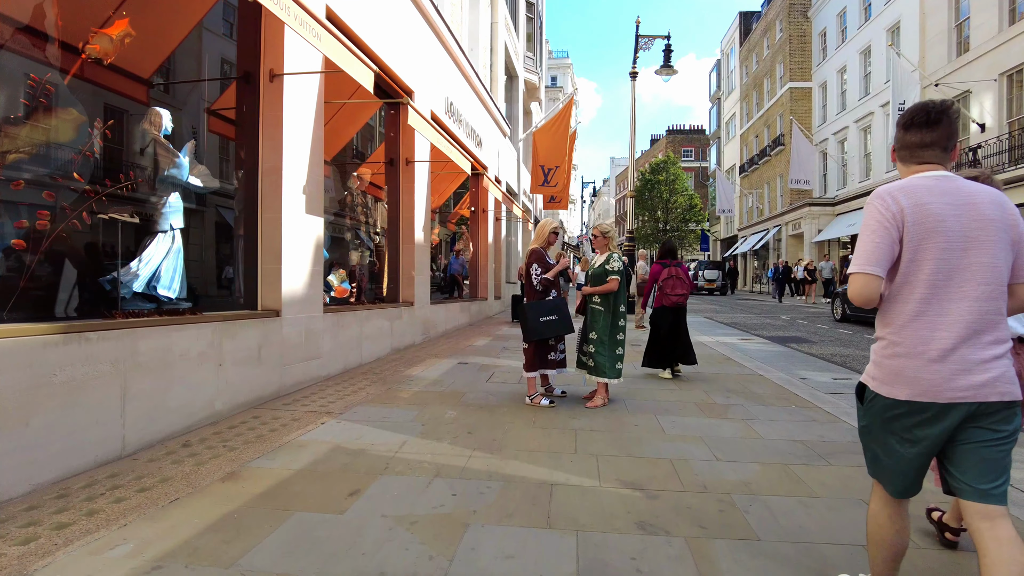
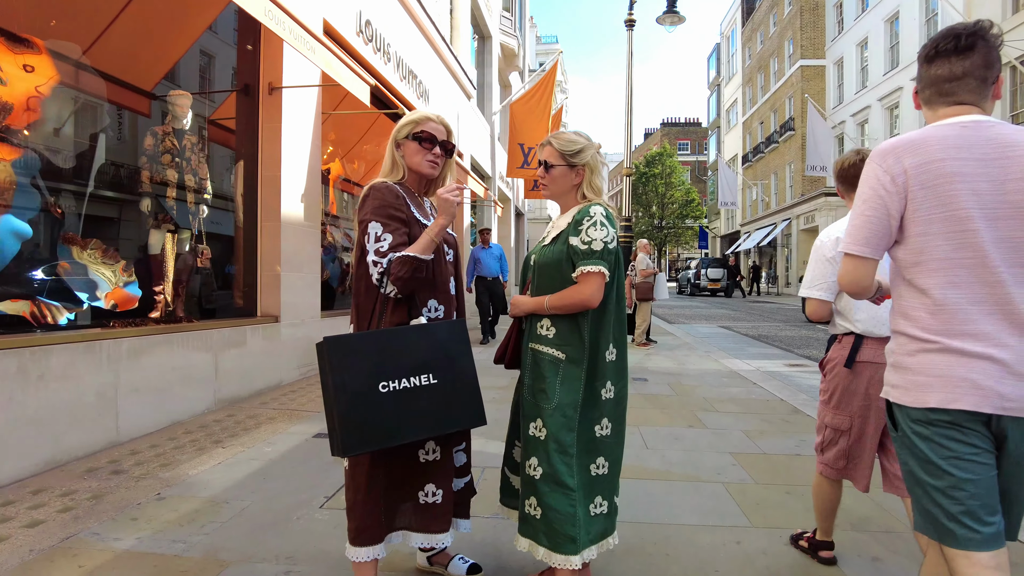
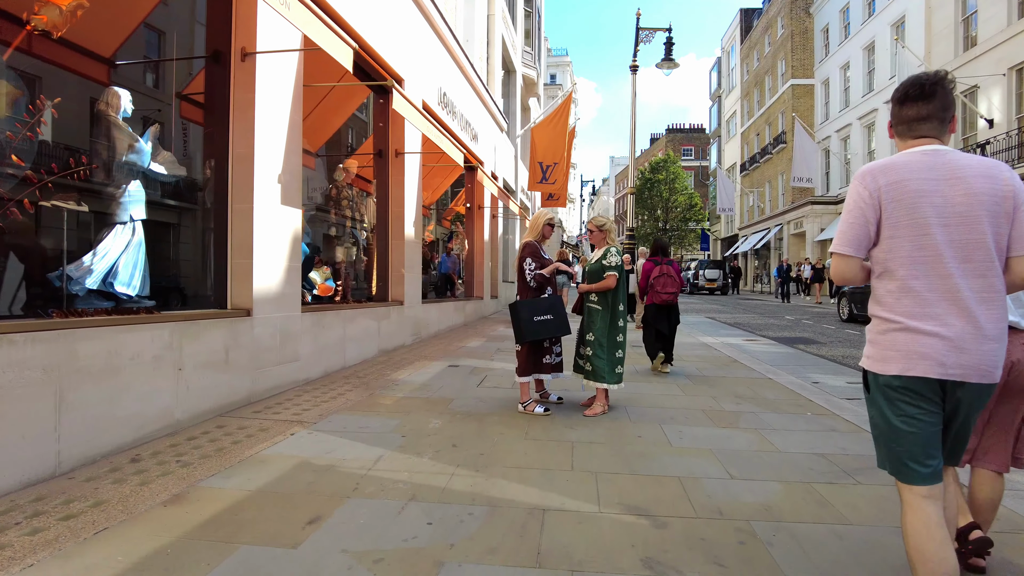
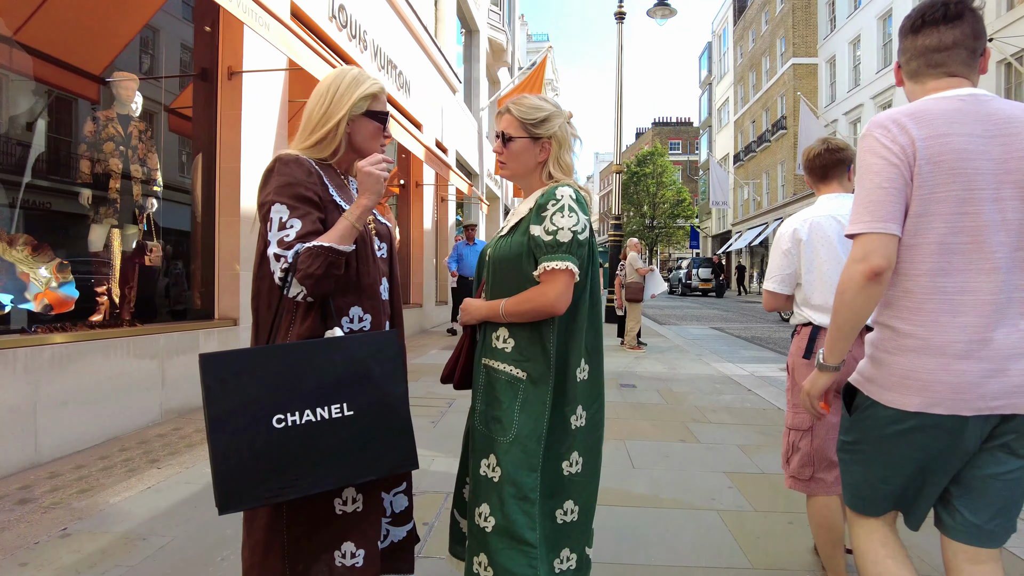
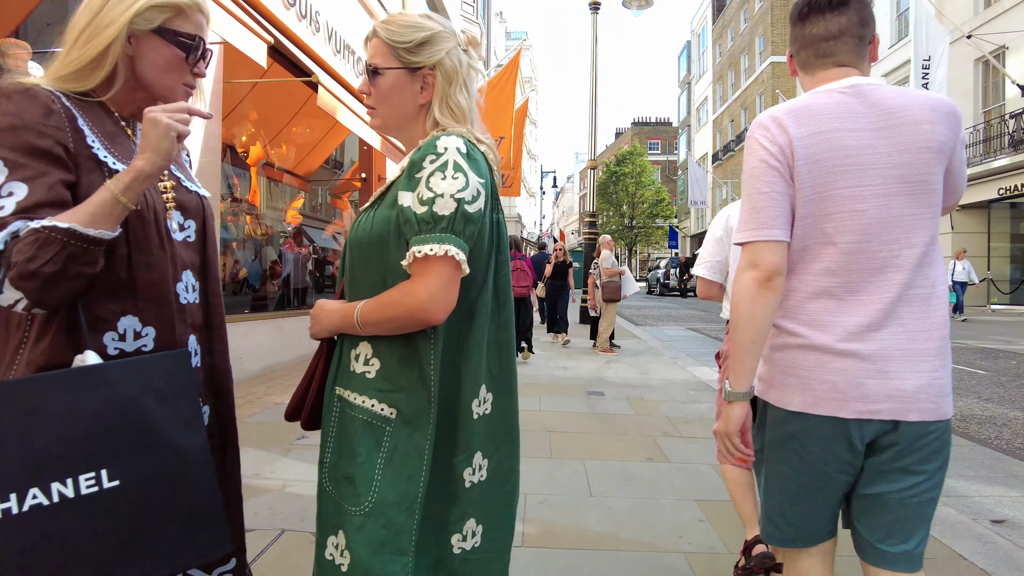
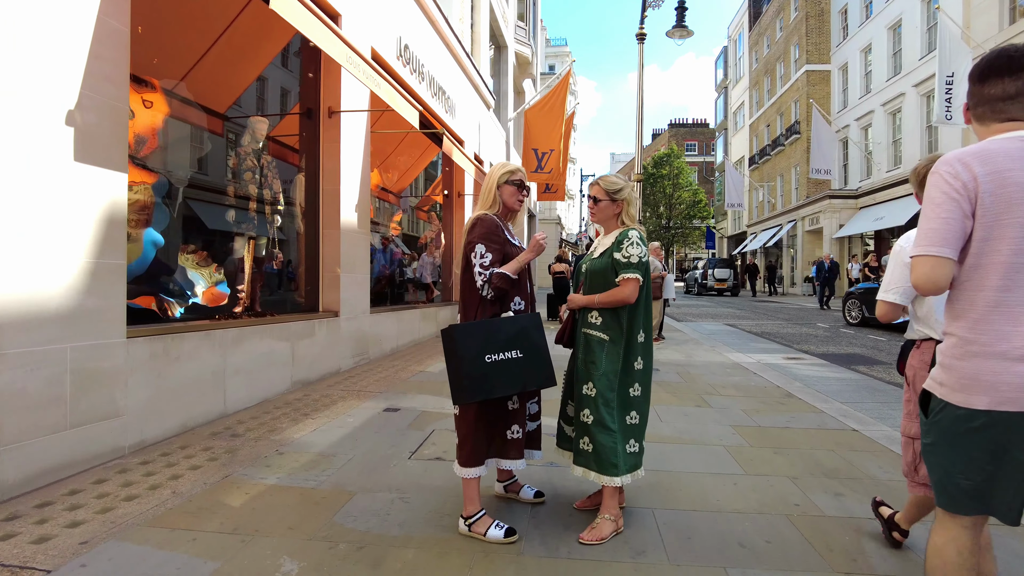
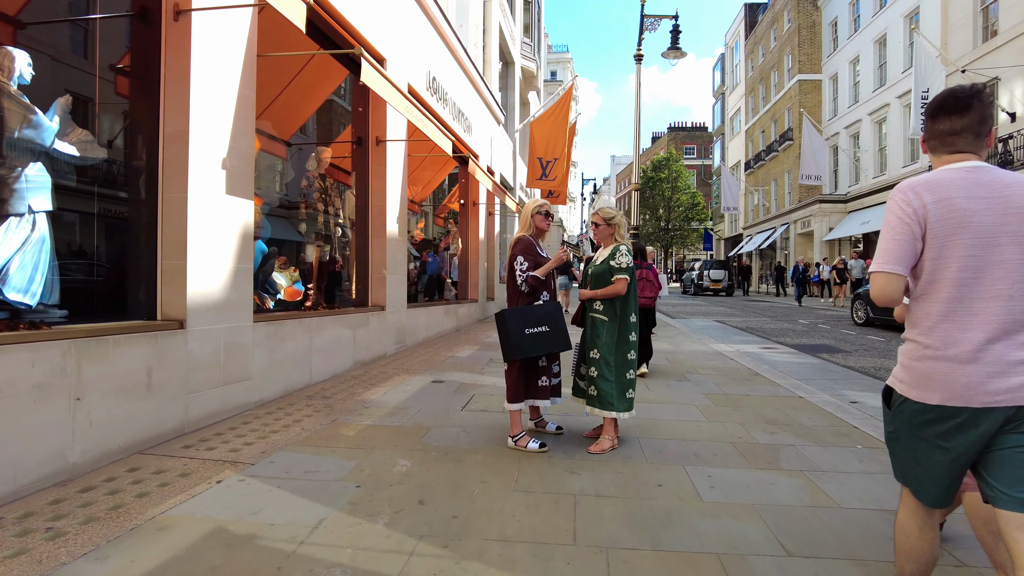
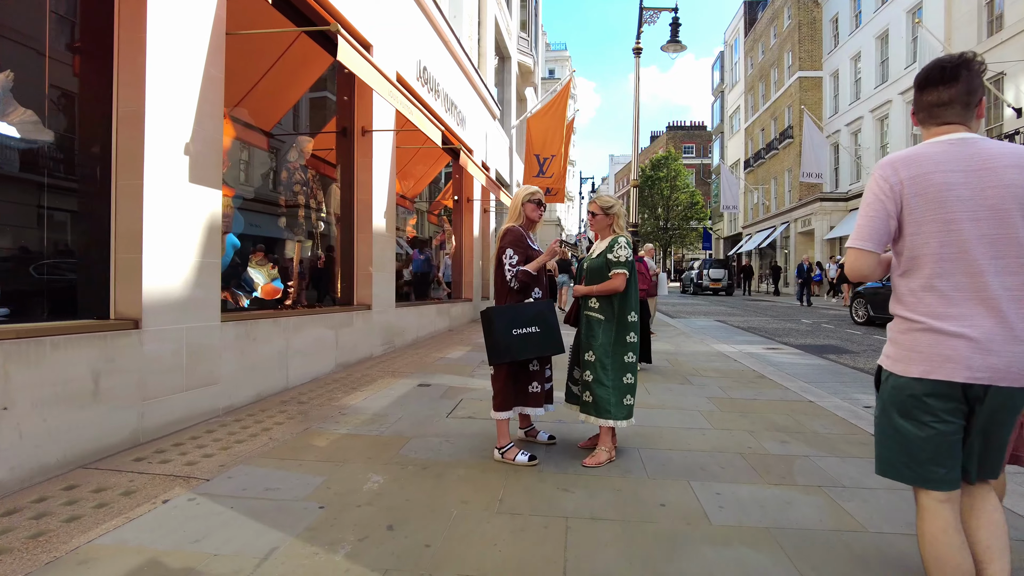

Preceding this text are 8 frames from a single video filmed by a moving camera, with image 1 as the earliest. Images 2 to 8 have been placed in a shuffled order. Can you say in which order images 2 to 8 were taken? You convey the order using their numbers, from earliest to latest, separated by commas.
3, 7, 8, 6, 2, 4, 5
